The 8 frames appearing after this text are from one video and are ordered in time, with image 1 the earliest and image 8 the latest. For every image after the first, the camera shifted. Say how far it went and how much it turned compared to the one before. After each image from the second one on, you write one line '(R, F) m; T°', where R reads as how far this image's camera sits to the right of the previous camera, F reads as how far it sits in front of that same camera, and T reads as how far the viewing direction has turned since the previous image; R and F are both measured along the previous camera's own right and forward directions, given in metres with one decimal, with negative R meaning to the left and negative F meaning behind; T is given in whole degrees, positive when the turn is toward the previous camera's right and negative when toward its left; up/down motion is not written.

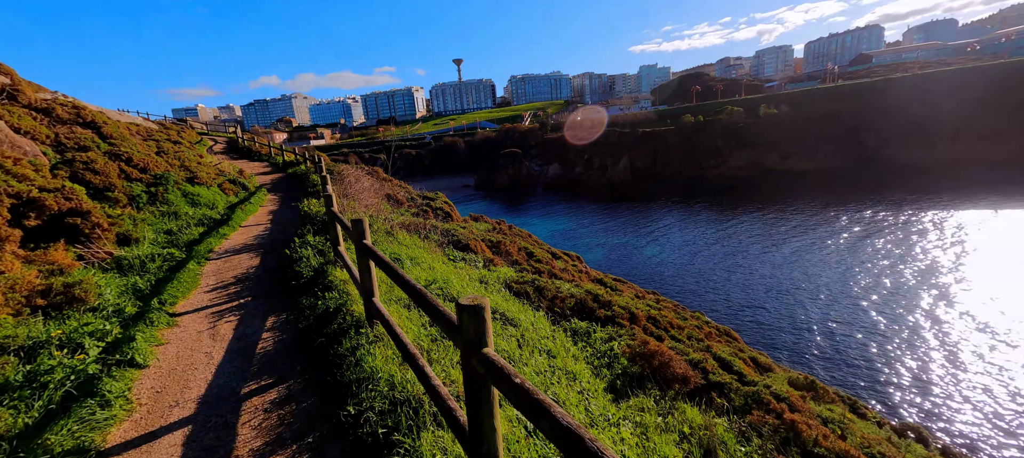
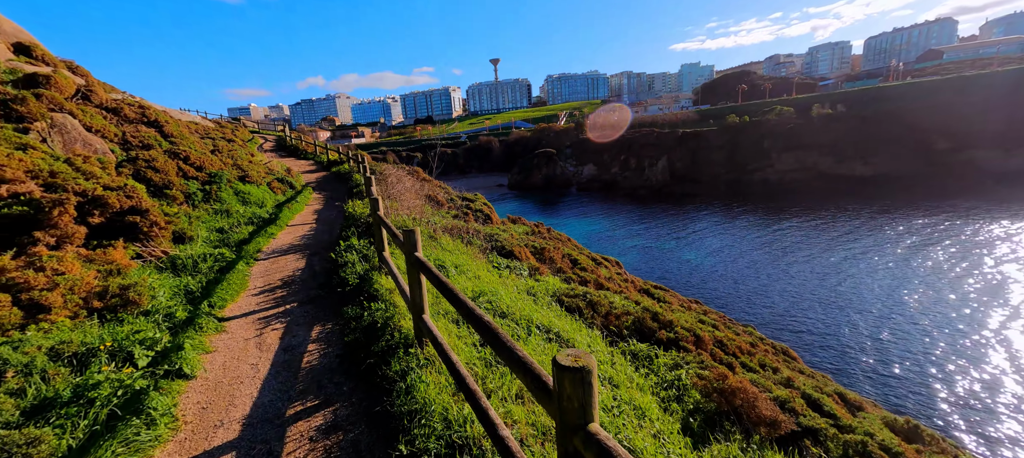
(-0.2, +0.3) m; -5°
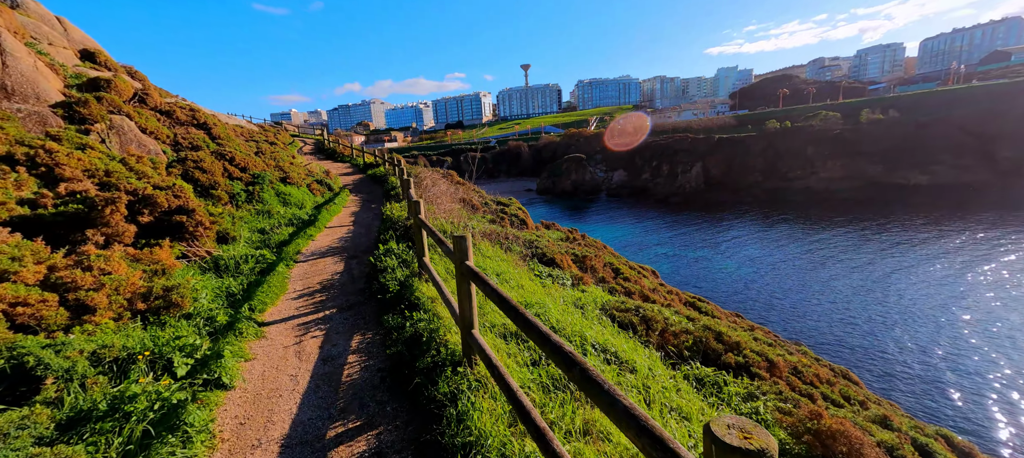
(-0.2, +0.3) m; -4°
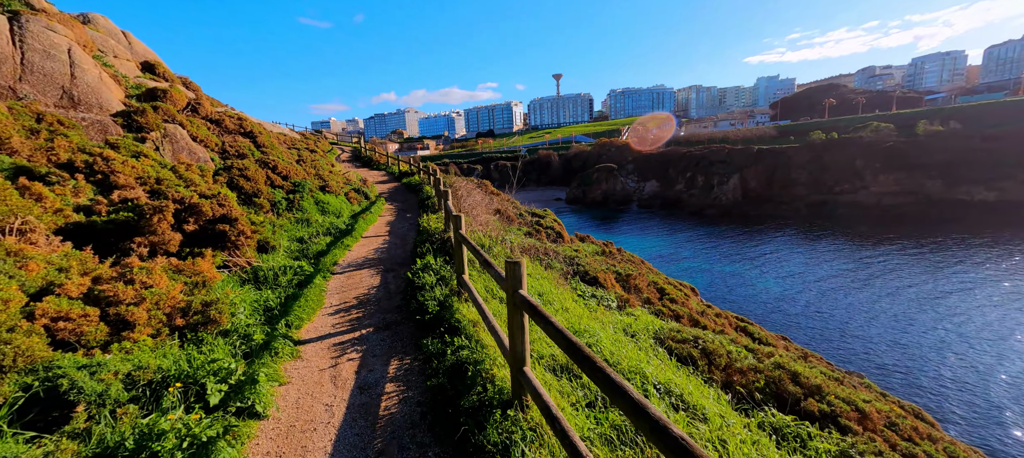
(-0.2, +0.3) m; -4°
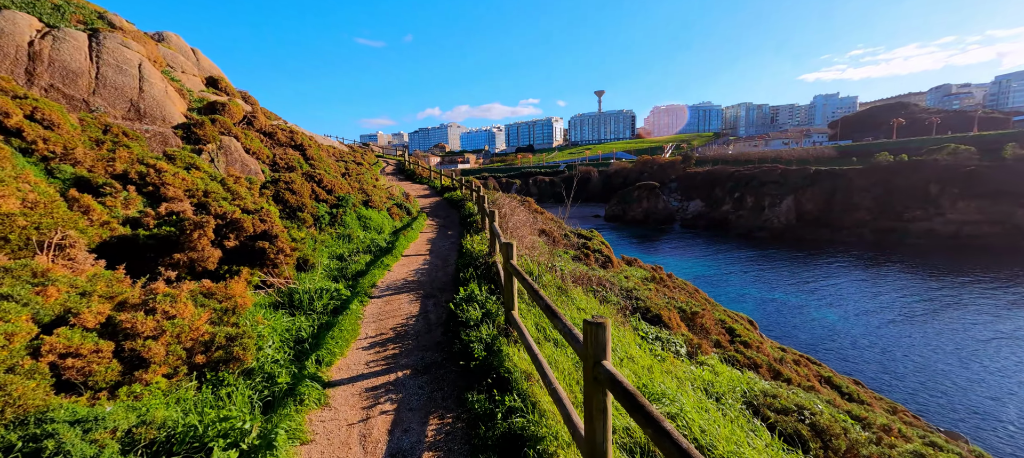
(-0.2, +0.6) m; -5°
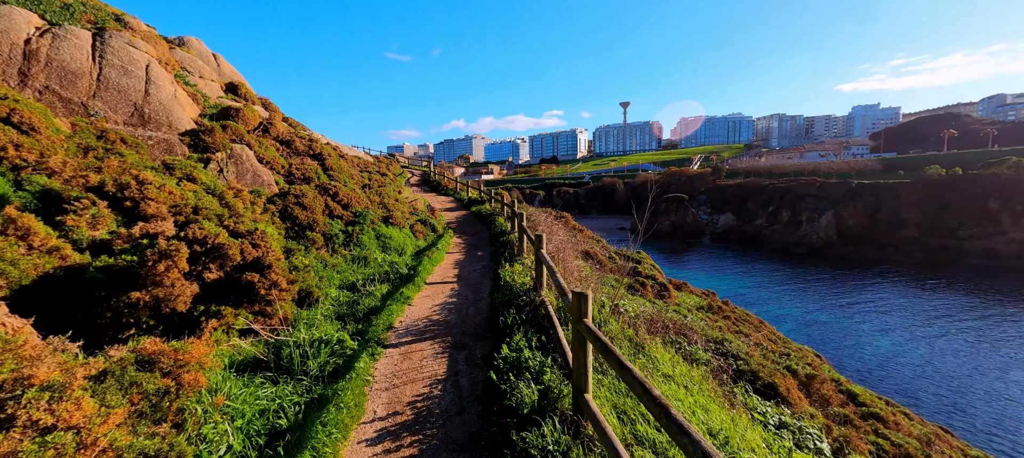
(-0.4, +1.5) m; -3°
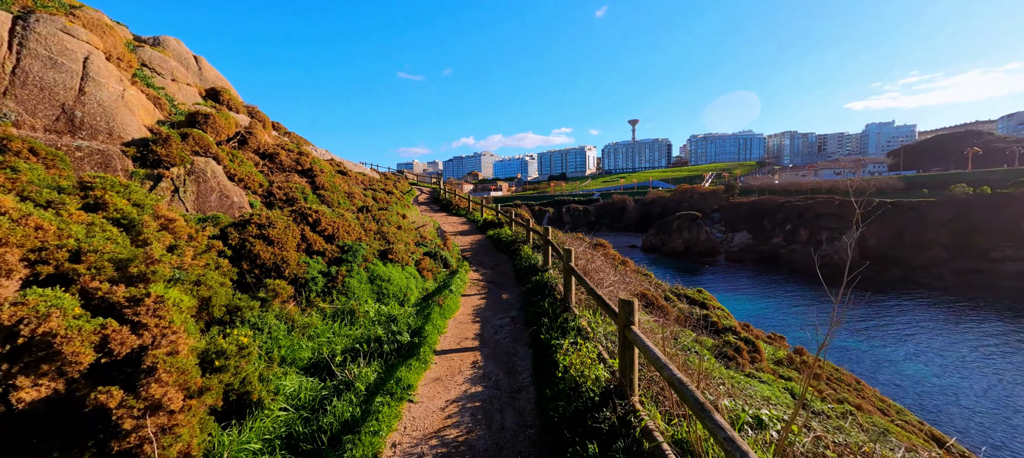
(-0.5, +2.4) m; -1°
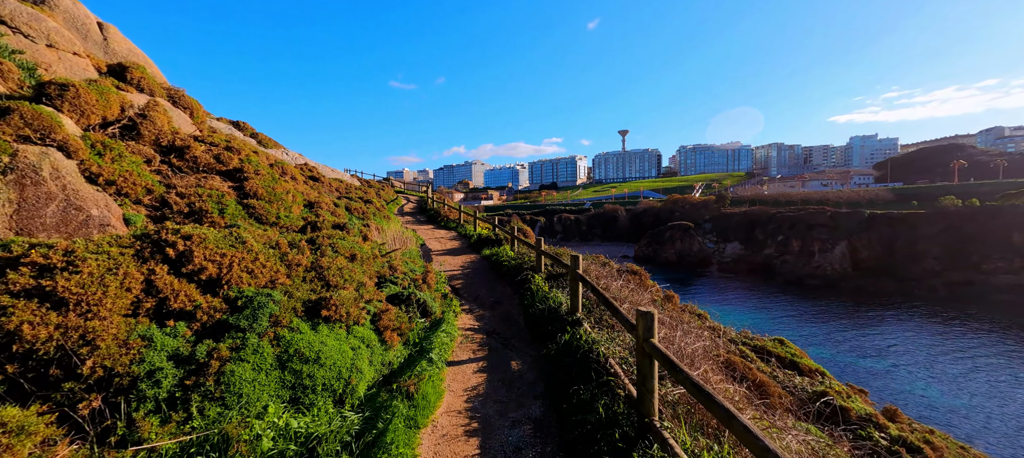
(-0.3, +3.1) m; +1°
